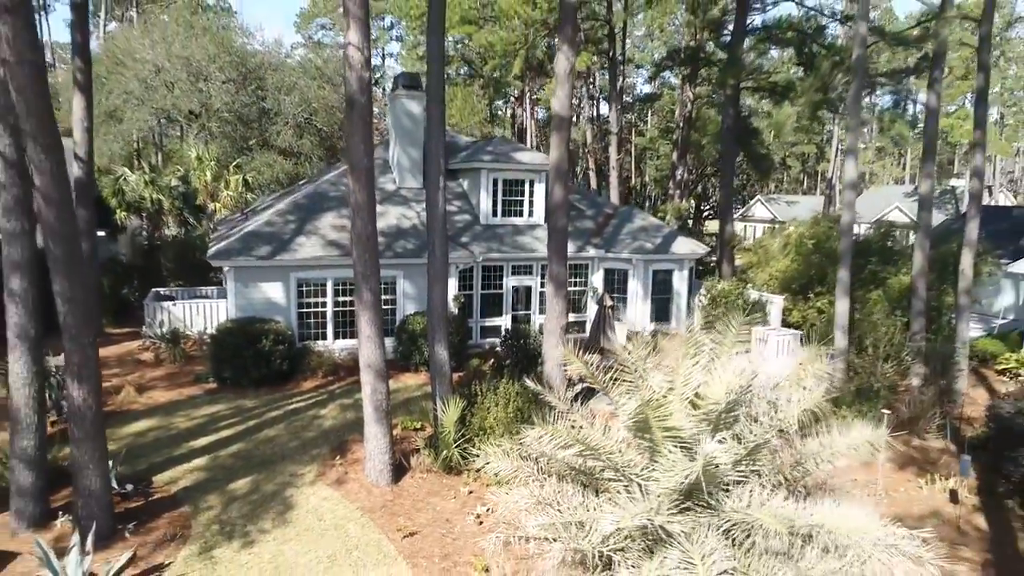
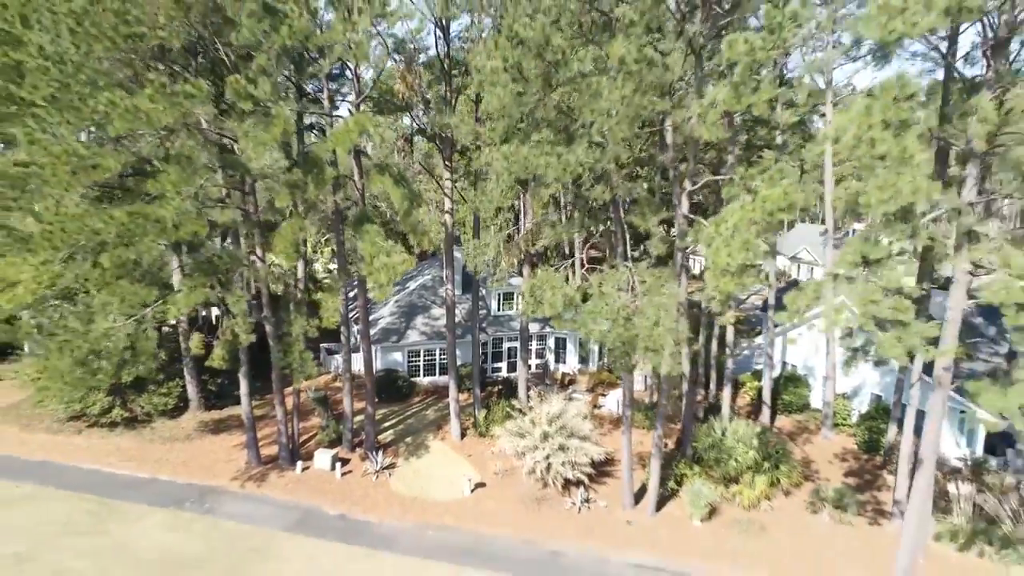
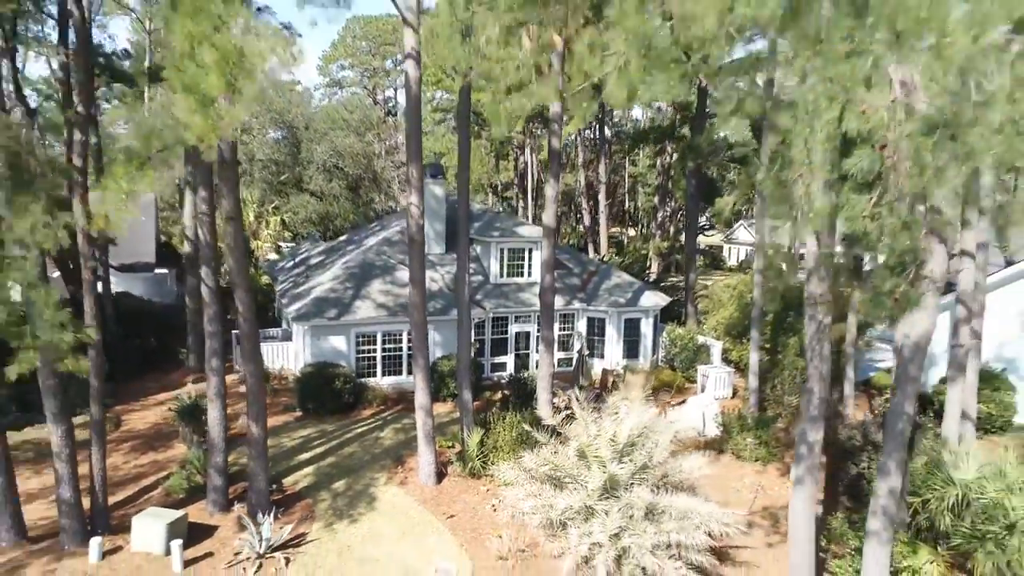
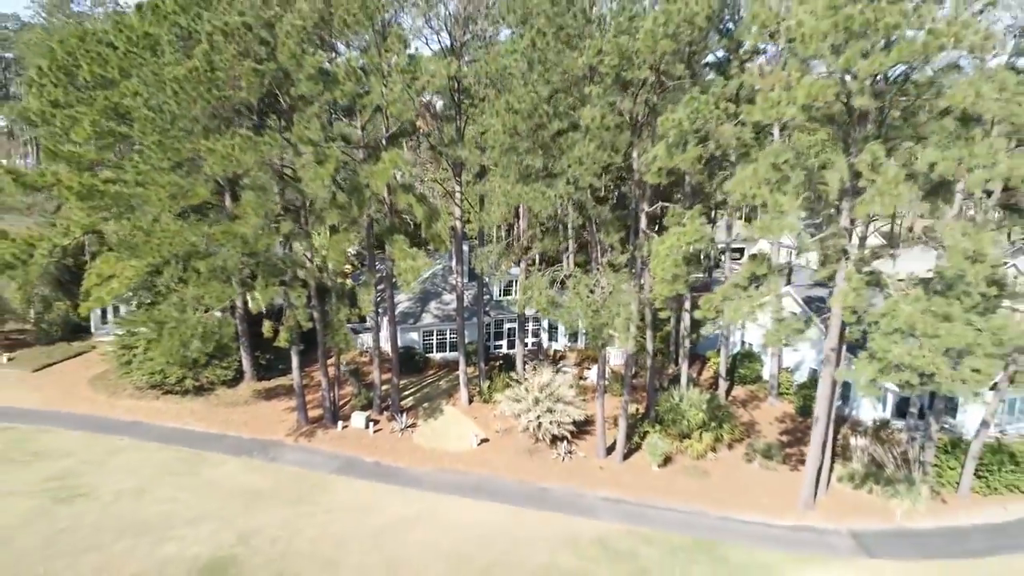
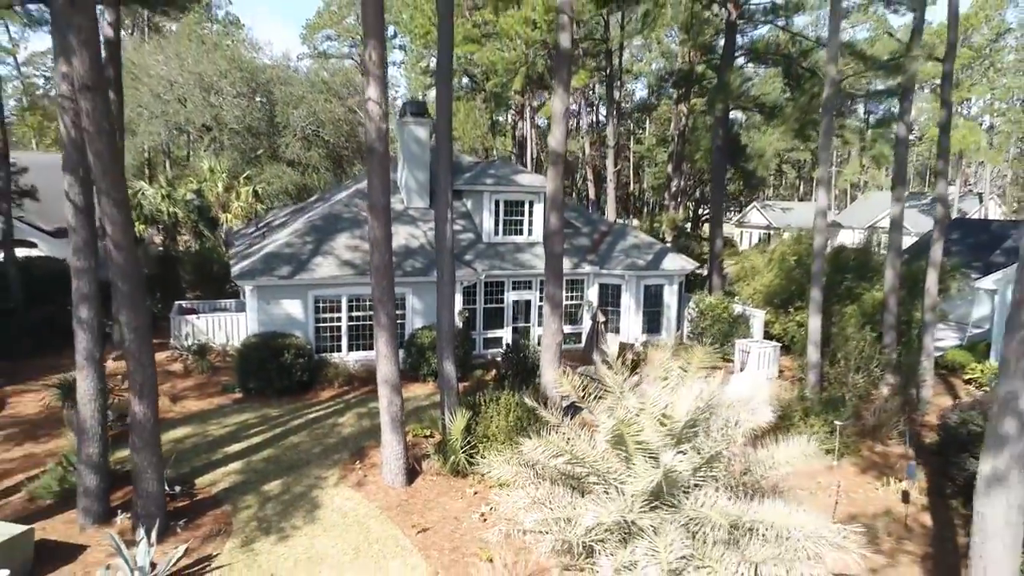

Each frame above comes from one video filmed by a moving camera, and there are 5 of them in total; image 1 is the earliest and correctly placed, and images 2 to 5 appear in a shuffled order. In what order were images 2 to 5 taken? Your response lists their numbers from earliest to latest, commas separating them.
5, 3, 2, 4
